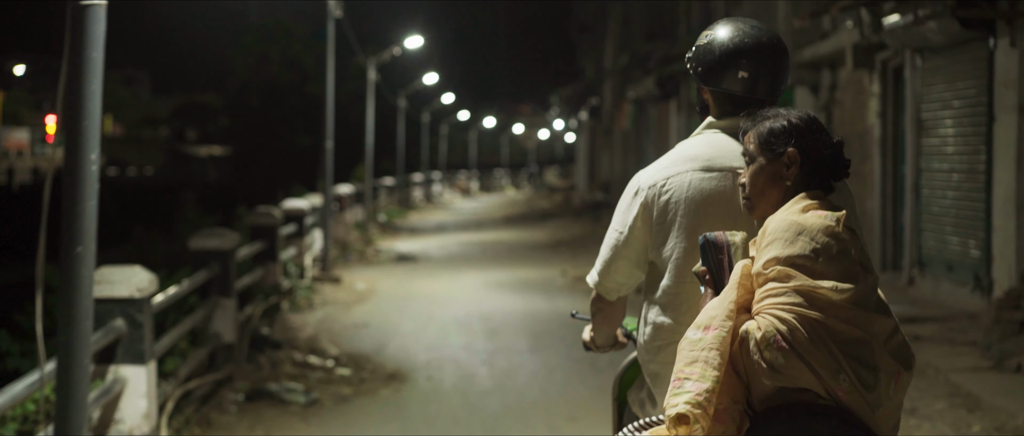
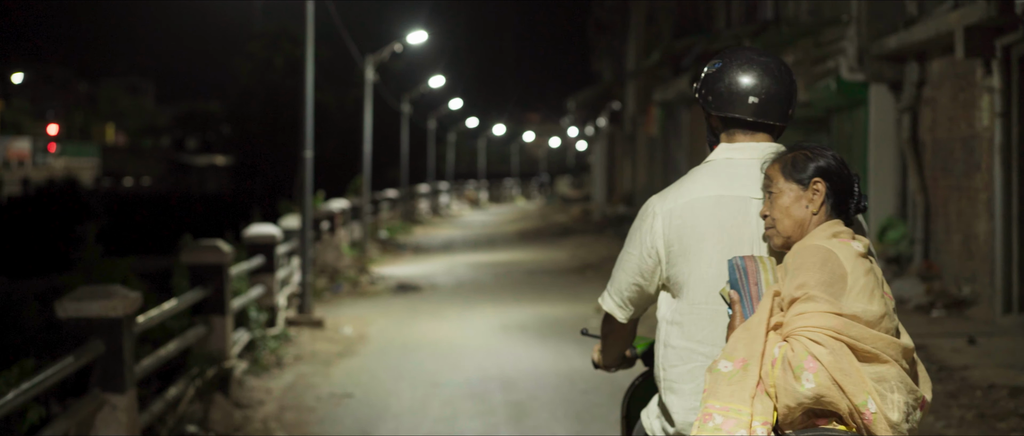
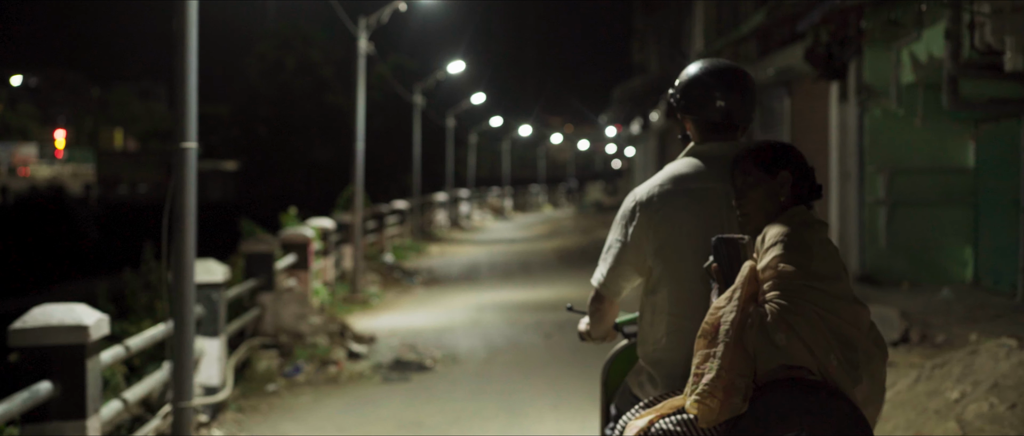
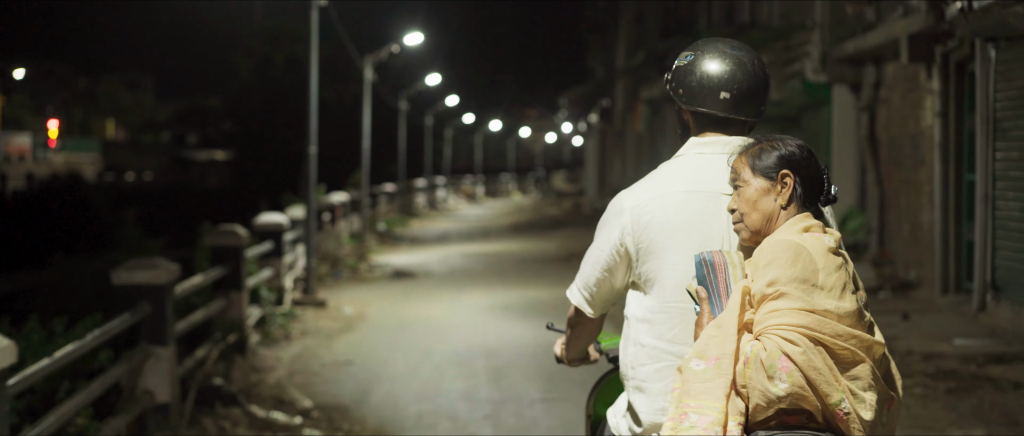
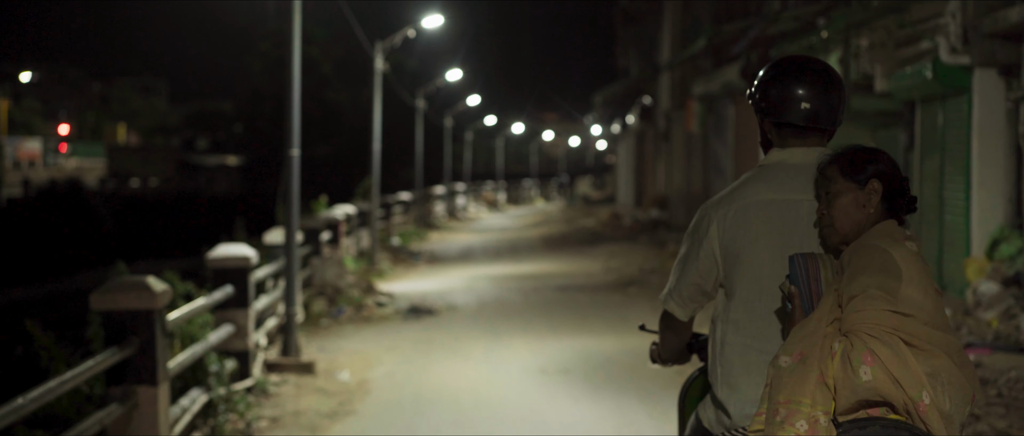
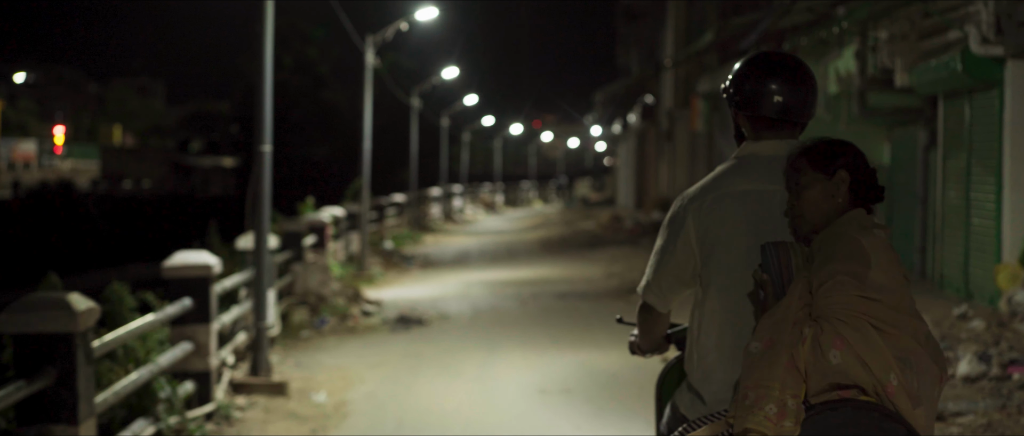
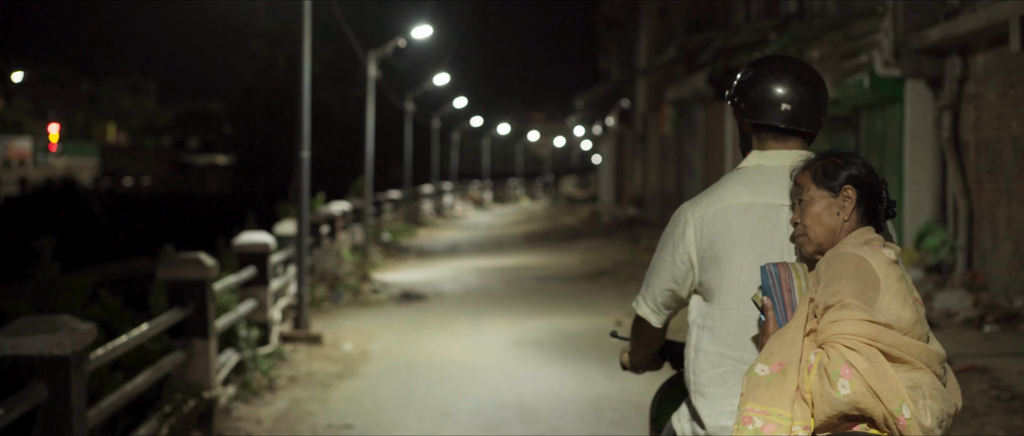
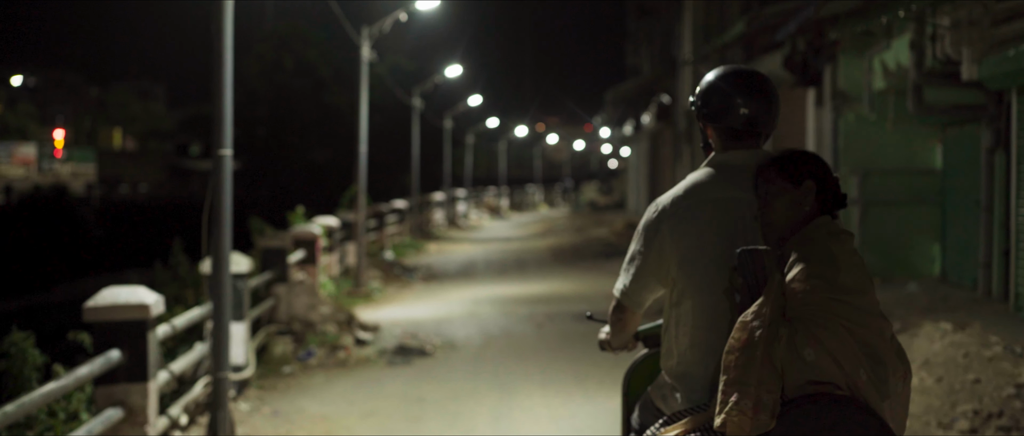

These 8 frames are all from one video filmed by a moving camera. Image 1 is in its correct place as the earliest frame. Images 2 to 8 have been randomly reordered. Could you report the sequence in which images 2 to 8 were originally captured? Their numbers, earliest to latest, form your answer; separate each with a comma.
4, 2, 7, 5, 6, 8, 3
